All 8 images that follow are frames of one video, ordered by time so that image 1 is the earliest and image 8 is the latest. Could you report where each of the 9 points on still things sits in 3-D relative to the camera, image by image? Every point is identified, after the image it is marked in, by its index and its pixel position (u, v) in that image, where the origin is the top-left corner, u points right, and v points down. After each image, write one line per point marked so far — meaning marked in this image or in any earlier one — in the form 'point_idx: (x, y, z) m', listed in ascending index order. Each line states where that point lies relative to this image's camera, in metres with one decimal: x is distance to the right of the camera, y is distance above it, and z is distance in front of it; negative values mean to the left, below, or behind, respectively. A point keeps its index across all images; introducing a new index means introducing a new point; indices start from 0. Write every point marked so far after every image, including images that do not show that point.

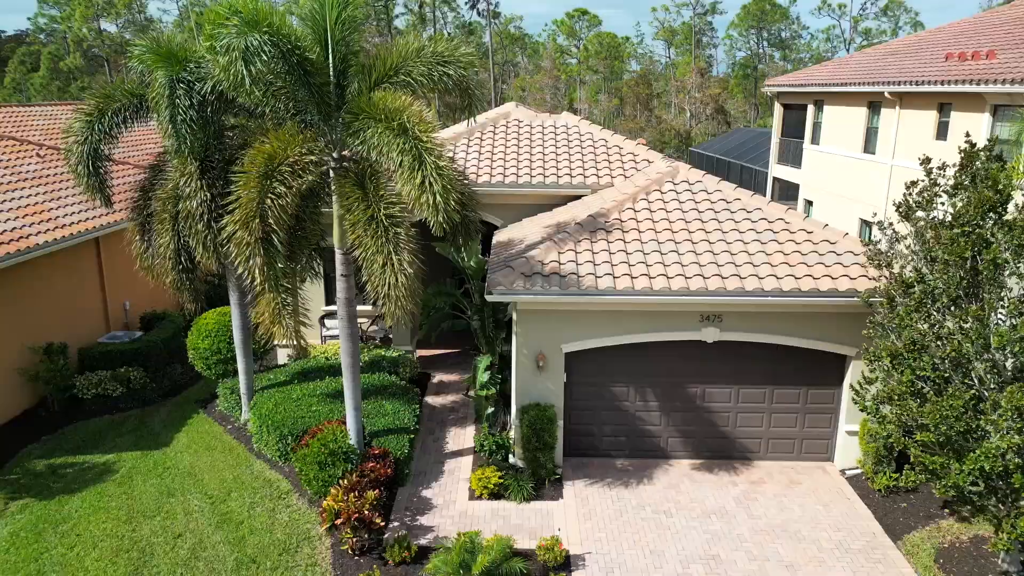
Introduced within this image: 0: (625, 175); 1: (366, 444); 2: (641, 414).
0: (+1.4, +1.5, +8.2) m
1: (-1.5, -1.6, +6.4) m
2: (+1.4, -1.3, +6.7) m
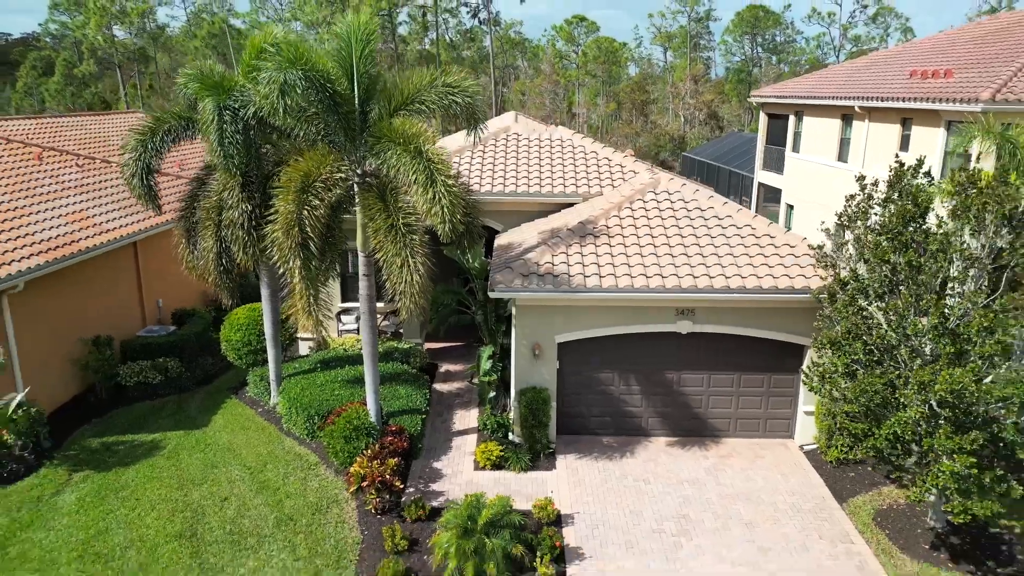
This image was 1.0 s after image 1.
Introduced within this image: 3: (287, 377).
0: (+1.4, +1.5, +9.1) m
1: (-1.5, -1.5, +7.3) m
2: (+1.3, -1.3, +7.6) m
3: (-3.0, -1.2, +8.6) m
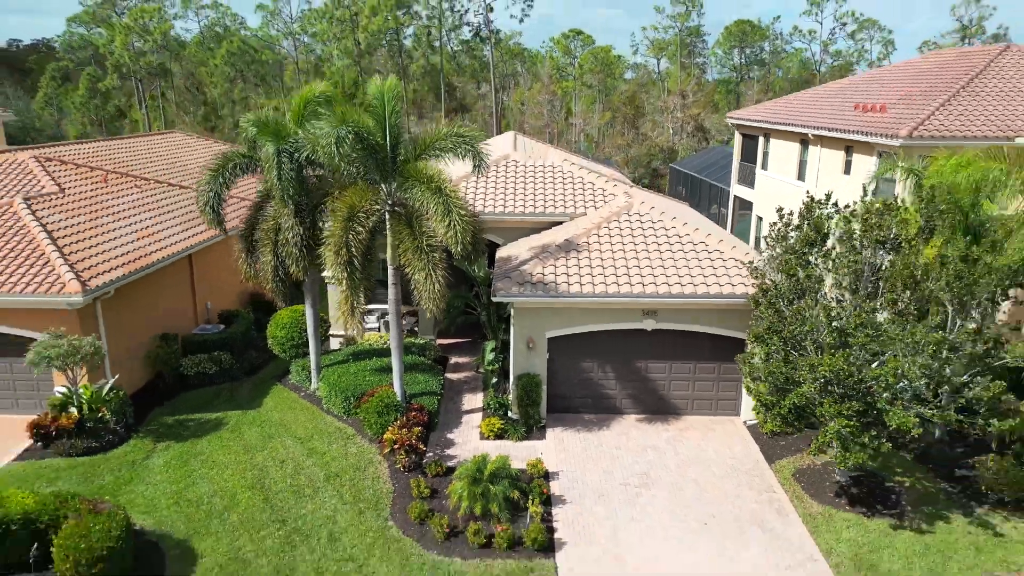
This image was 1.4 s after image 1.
0: (+1.4, +1.4, +10.8) m
1: (-1.5, -1.6, +9.1) m
2: (+1.3, -1.4, +9.3) m
3: (-3.0, -1.3, +10.3) m
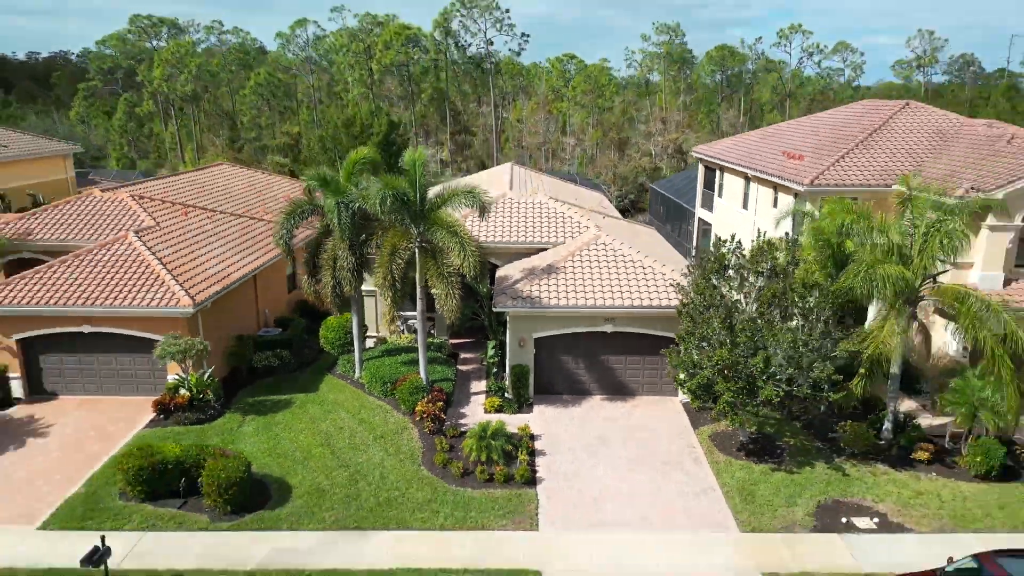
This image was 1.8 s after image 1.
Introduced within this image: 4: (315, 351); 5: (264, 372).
0: (+1.3, +1.2, +14.0) m
1: (-1.6, -1.9, +12.2) m
2: (+1.2, -1.6, +12.4) m
3: (-3.1, -1.5, +13.5) m
4: (-4.5, -1.4, +14.8) m
5: (-5.3, -1.8, +13.7) m
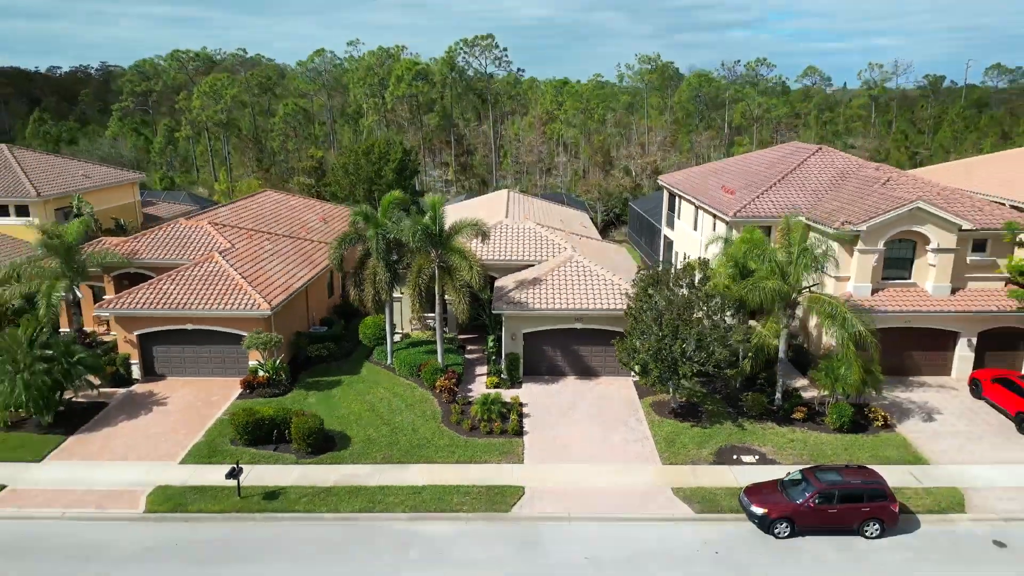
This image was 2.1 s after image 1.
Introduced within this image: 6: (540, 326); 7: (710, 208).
0: (+1.2, +1.0, +18.1) m
1: (-1.7, -2.1, +16.3) m
2: (+1.1, -1.8, +16.6) m
3: (-3.2, -1.7, +17.6) m
4: (-4.7, -1.6, +18.9) m
5: (-5.4, -2.0, +17.9) m
6: (+0.7, -1.0, +16.1) m
7: (+5.9, +2.4, +18.9) m
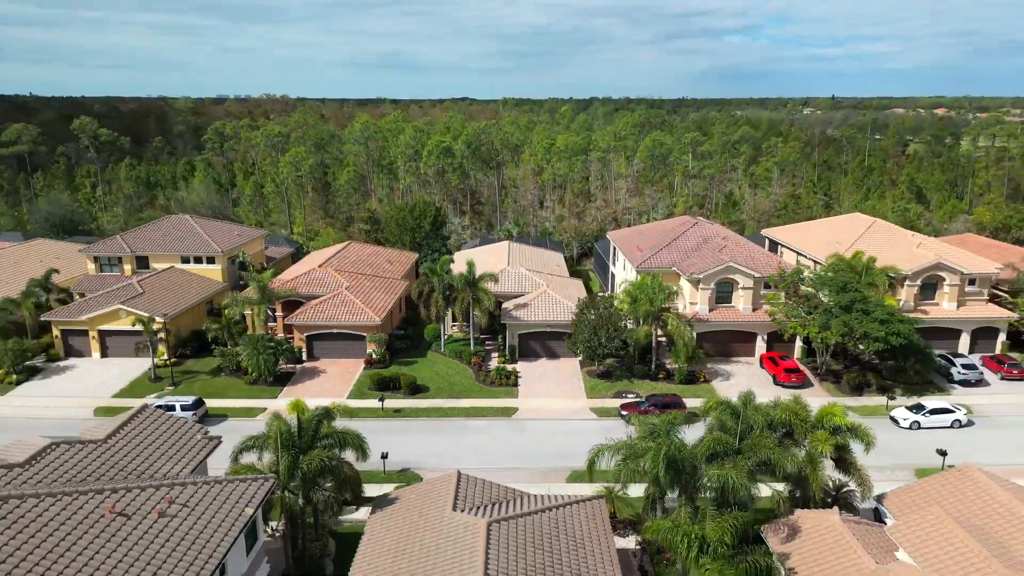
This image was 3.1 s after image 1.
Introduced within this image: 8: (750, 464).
0: (+1.2, 0.0, +31.5) m
1: (-1.7, -3.1, +29.7) m
2: (+1.1, -2.8, +29.9) m
3: (-3.2, -2.7, +30.9) m
4: (-4.7, -2.7, +32.3) m
5: (-5.4, -3.0, +31.2) m
6: (+0.7, -2.0, +29.5) m
7: (+5.9, +1.4, +32.3) m
8: (+5.8, -4.1, +15.0) m
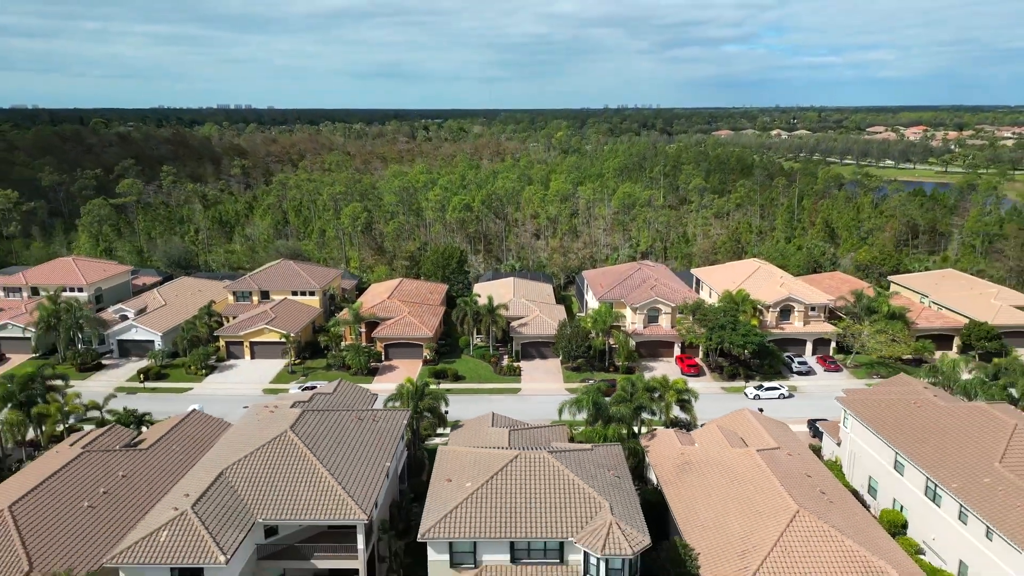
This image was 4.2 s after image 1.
0: (+1.5, -1.9, +47.9) m
1: (-1.3, -4.9, +46.1) m
2: (+1.5, -4.6, +46.3) m
3: (-2.9, -4.6, +47.3) m
4: (-4.3, -4.5, +48.7) m
5: (-5.1, -4.9, +47.6) m
6: (+1.1, -3.8, +45.9) m
7: (+6.2, -0.4, +48.8) m
8: (+6.1, -5.7, +31.3) m
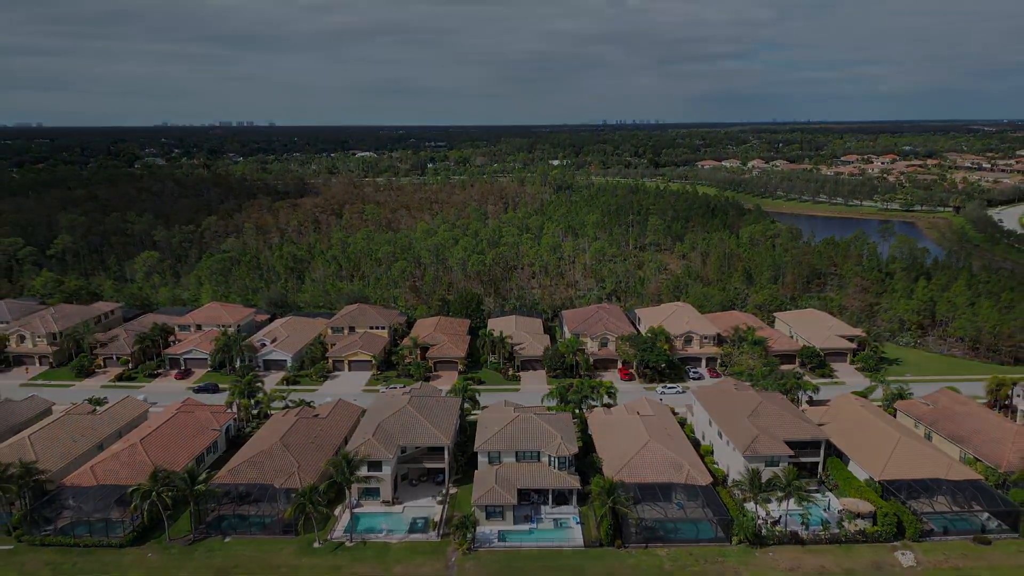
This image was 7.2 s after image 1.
0: (+1.8, -6.2, +74.5) m
1: (-1.0, -9.2, +72.6) m
2: (+1.8, -8.9, +72.8) m
3: (-2.6, -8.9, +73.9) m
4: (-4.0, -8.9, +75.2) m
5: (-4.8, -9.2, +74.1) m
6: (+1.4, -8.1, +72.5) m
7: (+6.5, -4.8, +75.4) m
8: (+6.4, -9.7, +57.9) m
